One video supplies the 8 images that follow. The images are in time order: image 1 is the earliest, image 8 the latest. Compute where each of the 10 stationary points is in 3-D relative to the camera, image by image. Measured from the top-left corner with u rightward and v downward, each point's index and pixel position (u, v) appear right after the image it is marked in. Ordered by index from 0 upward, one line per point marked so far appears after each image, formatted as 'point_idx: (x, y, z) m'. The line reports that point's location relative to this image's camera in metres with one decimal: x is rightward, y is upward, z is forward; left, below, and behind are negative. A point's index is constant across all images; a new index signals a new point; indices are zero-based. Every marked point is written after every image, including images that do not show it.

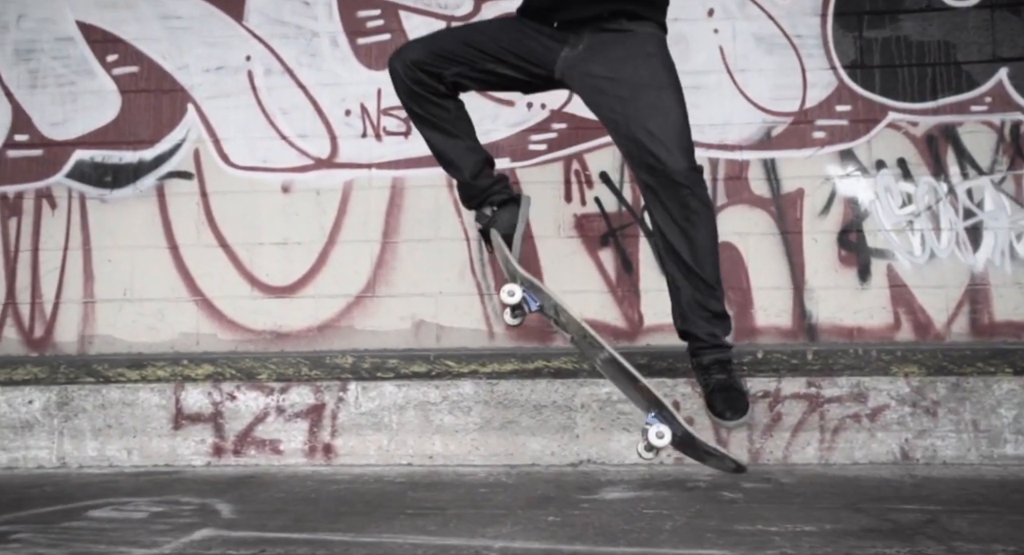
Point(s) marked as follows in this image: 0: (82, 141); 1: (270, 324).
0: (-2.6, +0.8, +5.3) m
1: (-1.4, -0.3, +5.1) m
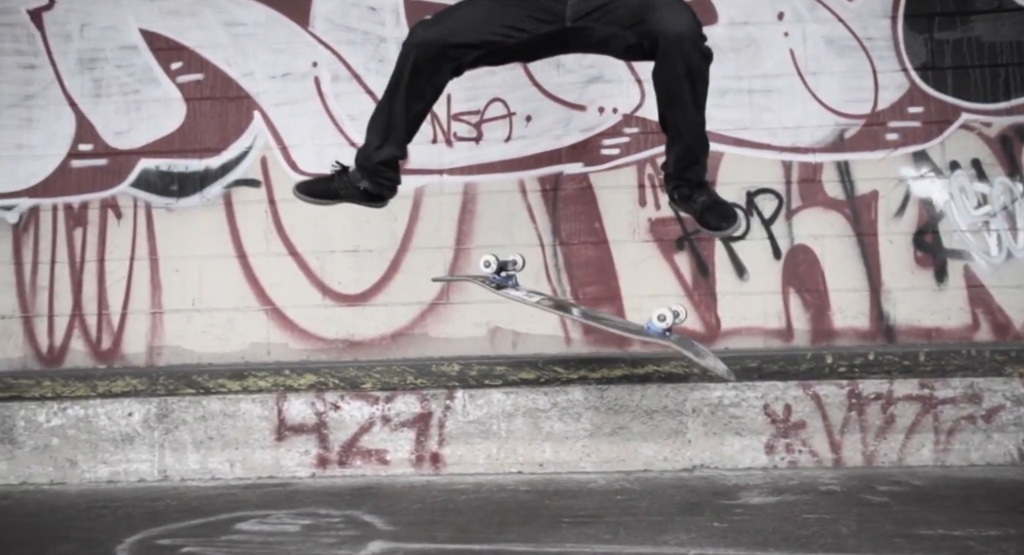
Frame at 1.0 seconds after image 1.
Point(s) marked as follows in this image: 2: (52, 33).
0: (-2.1, +0.7, +5.2) m
1: (-1.0, -0.3, +5.1) m
2: (-2.7, +1.4, +5.3) m
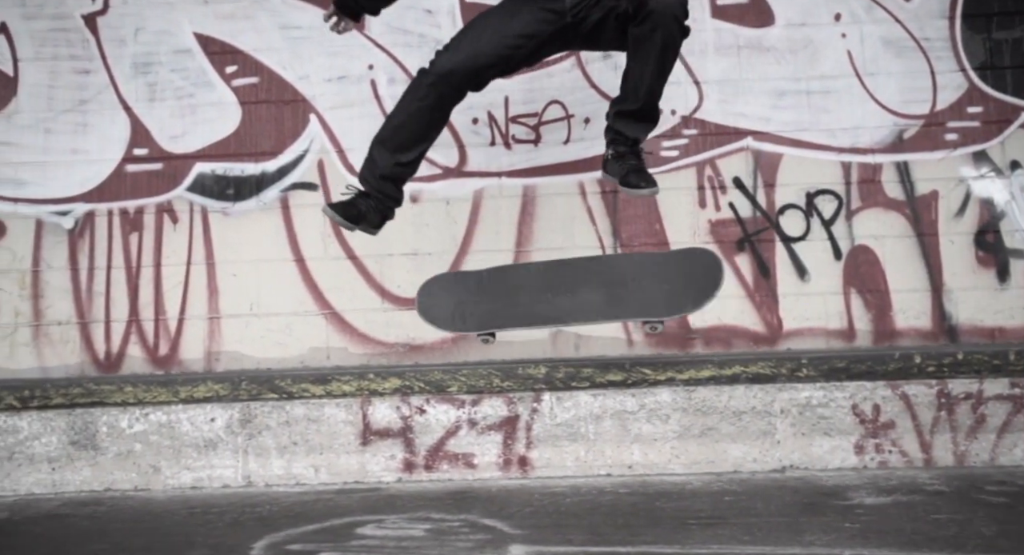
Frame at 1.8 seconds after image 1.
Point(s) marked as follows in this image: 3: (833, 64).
0: (-1.8, +0.7, +5.2) m
1: (-0.6, -0.3, +5.1) m
2: (-2.4, +1.4, +5.3) m
3: (+1.8, +1.2, +5.1) m
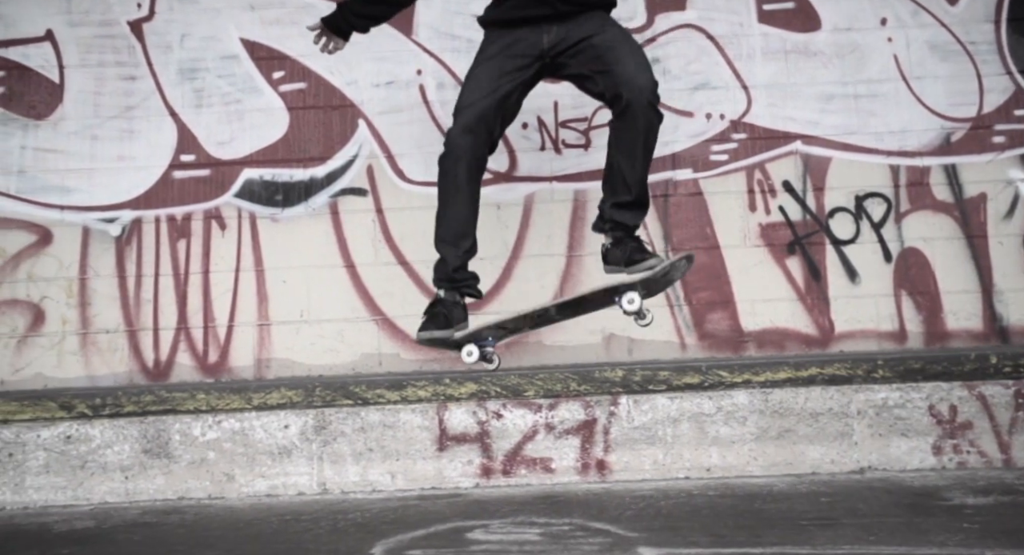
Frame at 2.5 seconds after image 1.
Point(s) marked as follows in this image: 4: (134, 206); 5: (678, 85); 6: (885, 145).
0: (-1.5, +0.7, +5.2) m
1: (-0.3, -0.4, +5.0) m
2: (-2.1, +1.4, +5.2) m
3: (+2.1, +1.2, +5.2) m
4: (-2.2, +0.4, +5.1) m
5: (+1.0, +1.1, +5.2) m
6: (+2.1, +0.8, +5.1) m
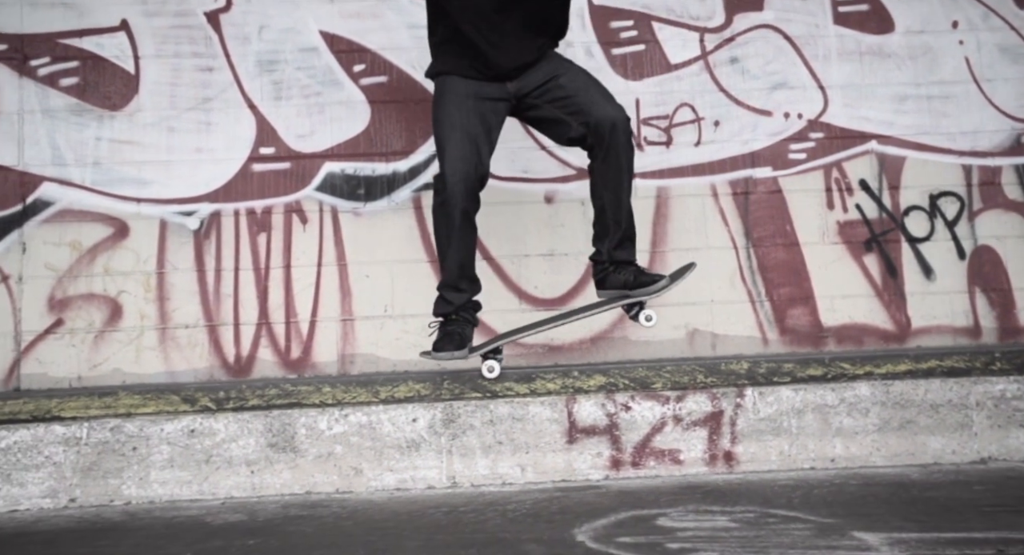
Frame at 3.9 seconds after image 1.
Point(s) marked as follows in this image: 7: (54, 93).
0: (-1.0, +0.7, +5.1) m
1: (+0.2, -0.3, +5.1) m
2: (-1.6, +1.4, +5.2) m
3: (+2.6, +1.2, +5.3) m
4: (-1.7, +0.4, +5.1) m
5: (+1.4, +1.1, +5.3) m
6: (+2.6, +0.8, +5.2) m
7: (-2.6, +1.0, +5.1) m
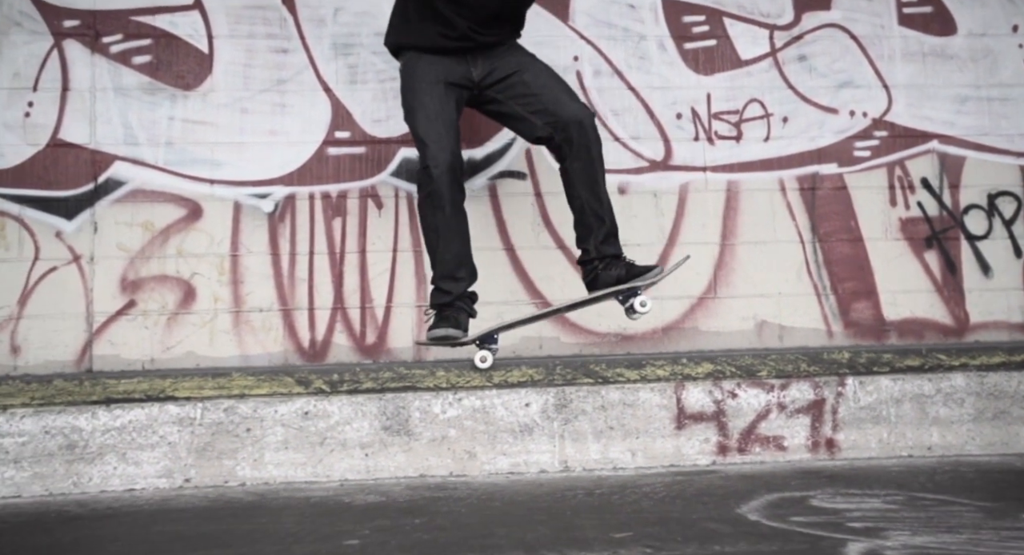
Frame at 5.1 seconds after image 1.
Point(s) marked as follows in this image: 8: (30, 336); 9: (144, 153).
0: (-0.6, +0.8, +5.1) m
1: (+0.6, -0.3, +5.1) m
2: (-1.2, +1.5, +5.1) m
3: (+3.0, +1.2, +5.4) m
4: (-1.3, +0.5, +5.0) m
5: (+1.9, +1.2, +5.4) m
6: (+3.0, +0.8, +5.4) m
7: (-2.2, +1.2, +5.0) m
8: (-2.6, -0.3, +4.8) m
9: (-2.0, +0.7, +5.0) m
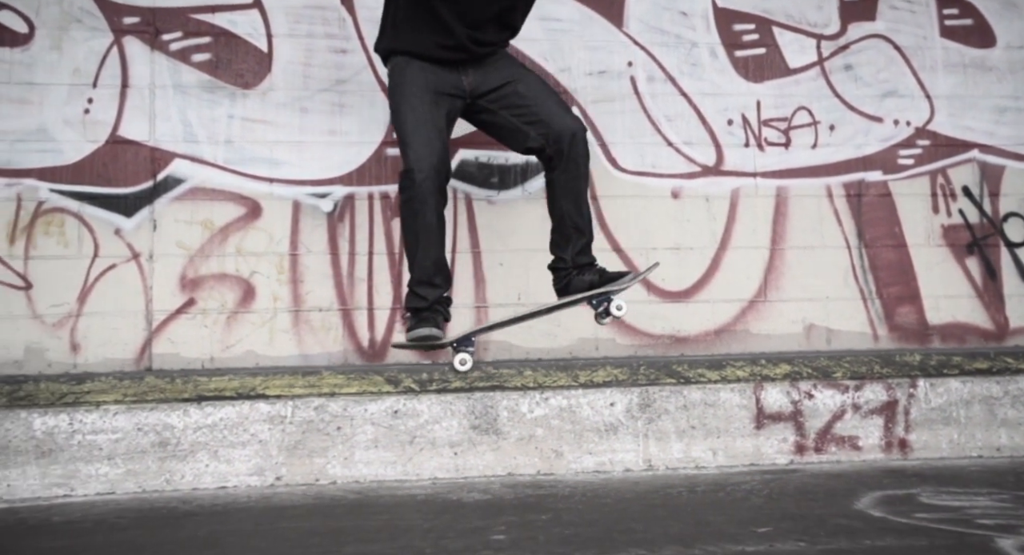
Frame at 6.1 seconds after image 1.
0: (-0.3, +0.8, +5.2) m
1: (+0.9, -0.3, +5.2) m
2: (-0.9, +1.5, +5.2) m
3: (+3.4, +1.2, +5.6) m
4: (-0.9, +0.5, +5.1) m
5: (+2.2, +1.2, +5.5) m
6: (+3.4, +0.8, +5.6) m
7: (-1.8, +1.2, +5.0) m
8: (-2.3, -0.3, +4.8) m
9: (-1.7, +0.7, +5.0) m
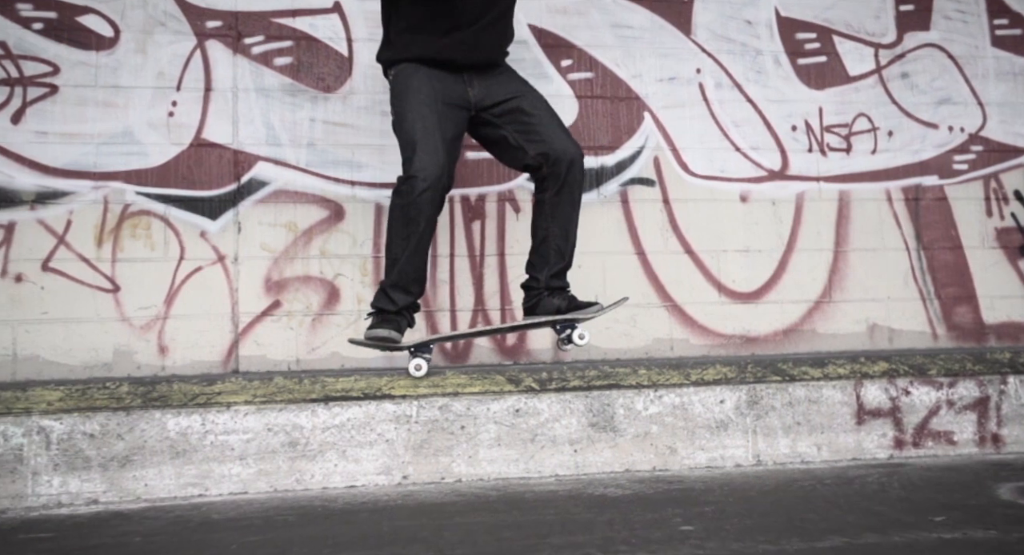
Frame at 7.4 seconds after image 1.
0: (+0.2, +0.8, +5.2) m
1: (+1.3, -0.3, +5.3) m
2: (-0.4, +1.5, +5.2) m
3: (+3.8, +1.2, +5.8) m
4: (-0.5, +0.5, +5.1) m
5: (+2.6, +1.1, +5.7) m
6: (+3.8, +0.8, +5.8) m
7: (-1.4, +1.2, +5.0) m
8: (-1.8, -0.3, +4.8) m
9: (-1.3, +0.7, +5.0) m
